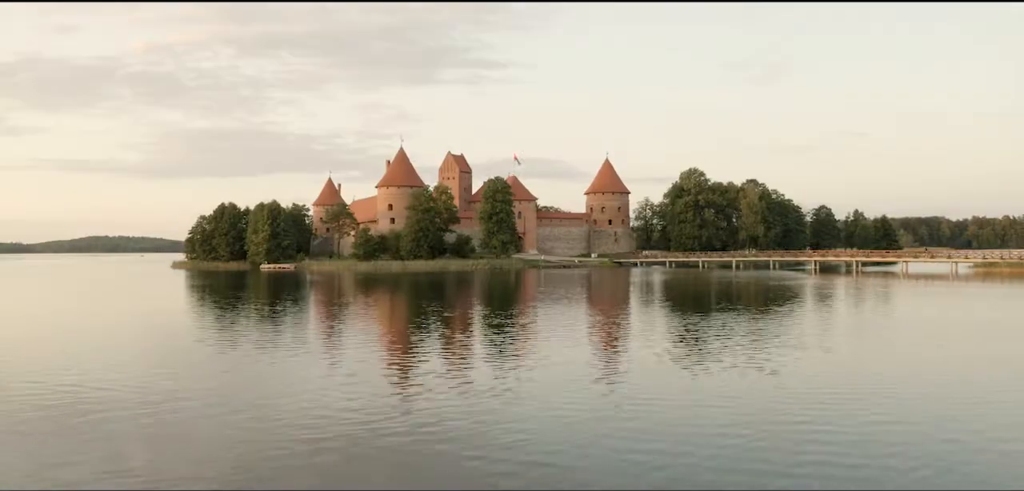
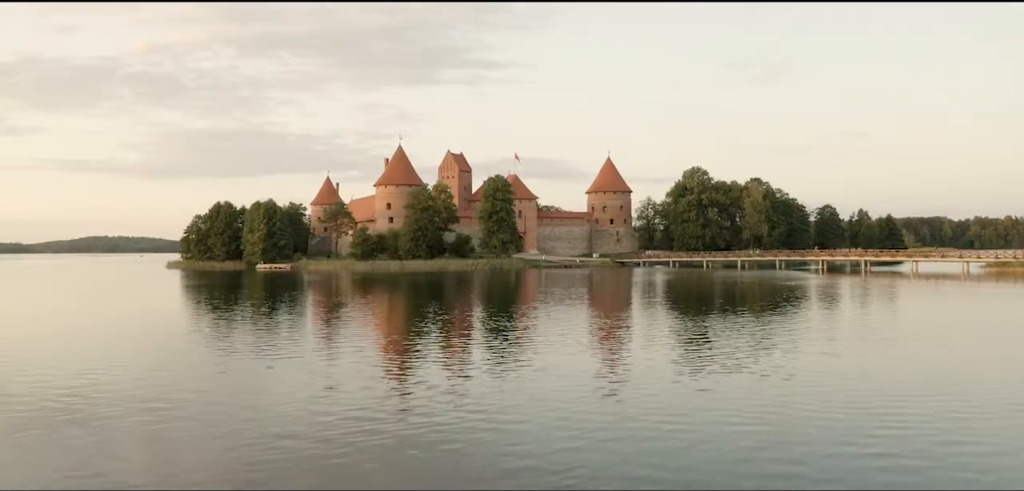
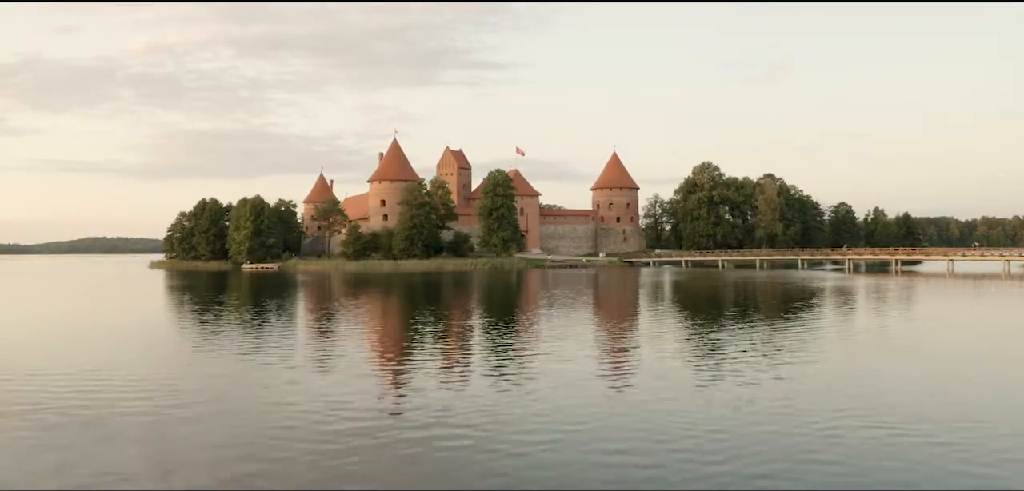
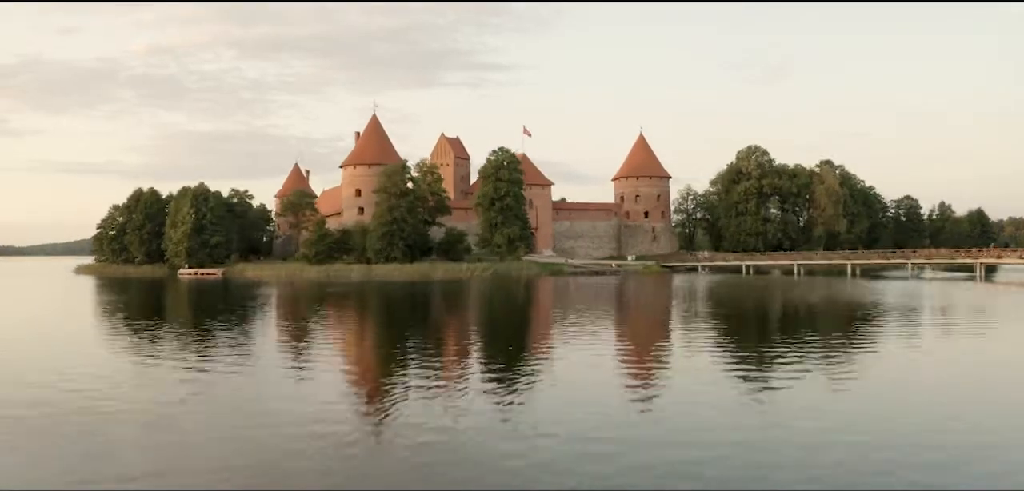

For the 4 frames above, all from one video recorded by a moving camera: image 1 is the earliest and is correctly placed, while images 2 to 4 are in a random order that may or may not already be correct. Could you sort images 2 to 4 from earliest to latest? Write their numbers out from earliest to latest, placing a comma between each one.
2, 3, 4
